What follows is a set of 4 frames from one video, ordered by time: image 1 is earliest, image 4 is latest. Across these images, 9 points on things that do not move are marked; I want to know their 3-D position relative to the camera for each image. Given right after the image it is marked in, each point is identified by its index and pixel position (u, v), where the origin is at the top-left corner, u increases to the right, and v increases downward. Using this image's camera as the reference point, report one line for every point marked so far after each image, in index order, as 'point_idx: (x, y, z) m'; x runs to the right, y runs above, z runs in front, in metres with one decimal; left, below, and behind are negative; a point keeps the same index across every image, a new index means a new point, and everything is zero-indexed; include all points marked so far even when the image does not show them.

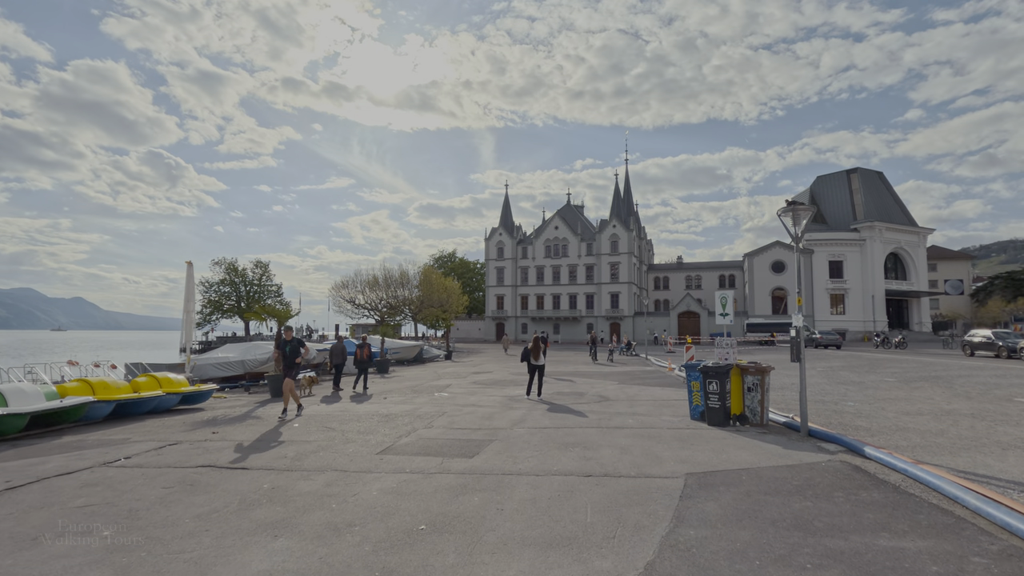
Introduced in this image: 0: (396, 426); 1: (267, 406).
0: (-2.2, -2.7, +10.3) m
1: (-6.4, -3.1, +13.9) m
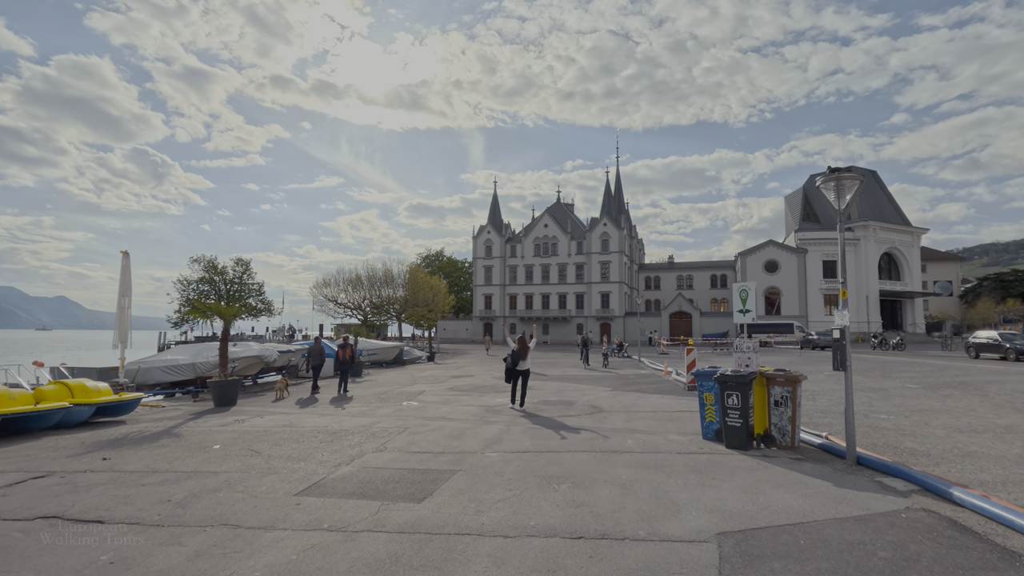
0: (-2.7, -2.5, +8.3) m
1: (-6.9, -2.9, +11.8) m
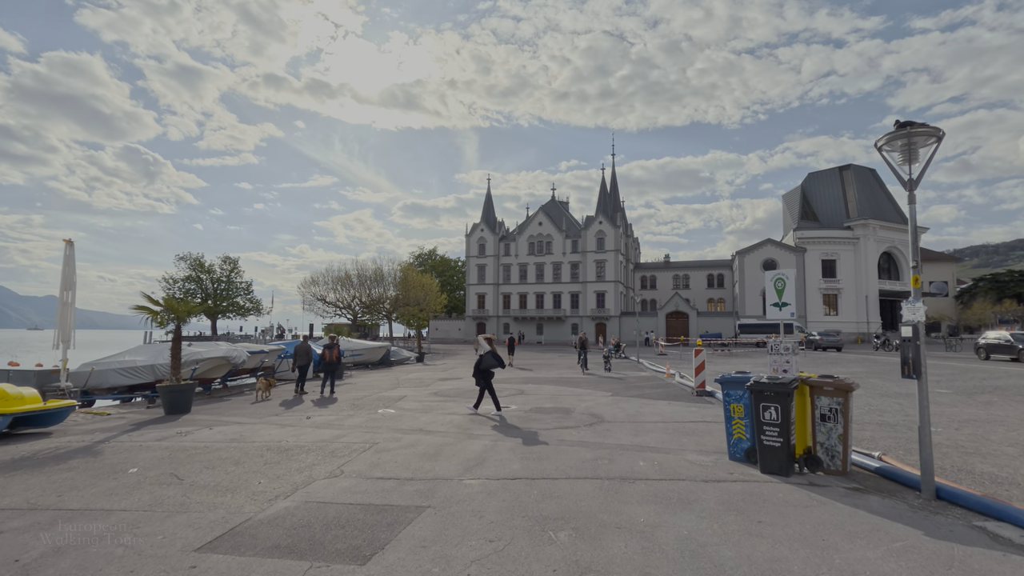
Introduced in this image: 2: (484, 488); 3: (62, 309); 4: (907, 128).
0: (-2.8, -2.3, +6.7) m
1: (-7.1, -2.7, +10.2) m
2: (-0.3, -2.2, +6.0) m
3: (-11.5, -0.5, +13.8) m
4: (+4.3, +1.7, +5.8) m
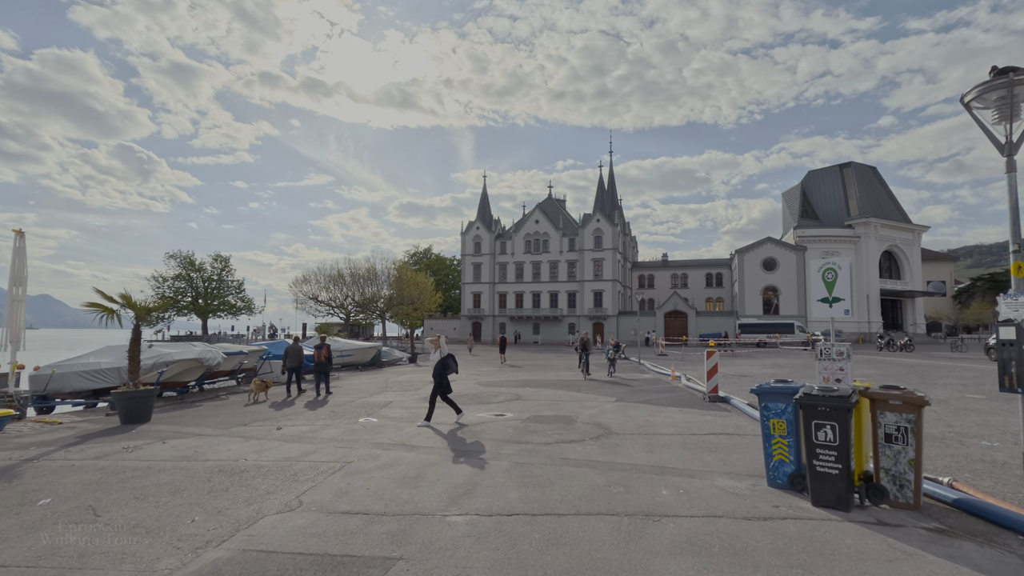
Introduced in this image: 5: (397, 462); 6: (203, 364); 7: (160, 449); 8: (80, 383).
0: (-2.9, -2.2, +5.5) m
1: (-7.2, -2.6, +8.9) m
2: (-0.3, -2.1, +4.8) m
3: (-11.6, -0.4, +12.5) m
4: (+4.2, +1.8, +4.6) m
5: (-1.6, -2.4, +7.3) m
6: (-9.5, -2.3, +16.5) m
7: (-5.6, -2.6, +8.7) m
8: (-12.5, -2.7, +15.6) m
